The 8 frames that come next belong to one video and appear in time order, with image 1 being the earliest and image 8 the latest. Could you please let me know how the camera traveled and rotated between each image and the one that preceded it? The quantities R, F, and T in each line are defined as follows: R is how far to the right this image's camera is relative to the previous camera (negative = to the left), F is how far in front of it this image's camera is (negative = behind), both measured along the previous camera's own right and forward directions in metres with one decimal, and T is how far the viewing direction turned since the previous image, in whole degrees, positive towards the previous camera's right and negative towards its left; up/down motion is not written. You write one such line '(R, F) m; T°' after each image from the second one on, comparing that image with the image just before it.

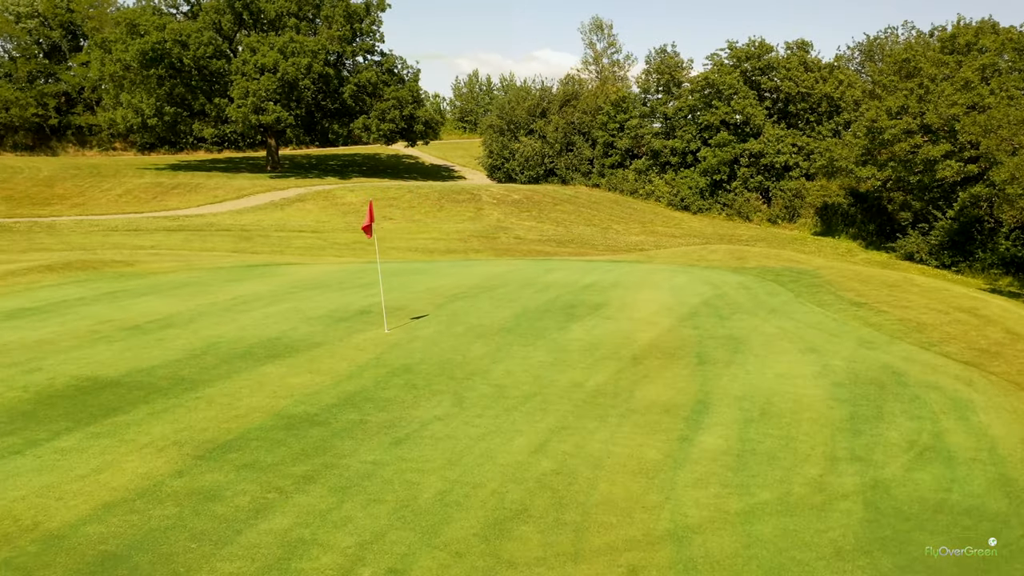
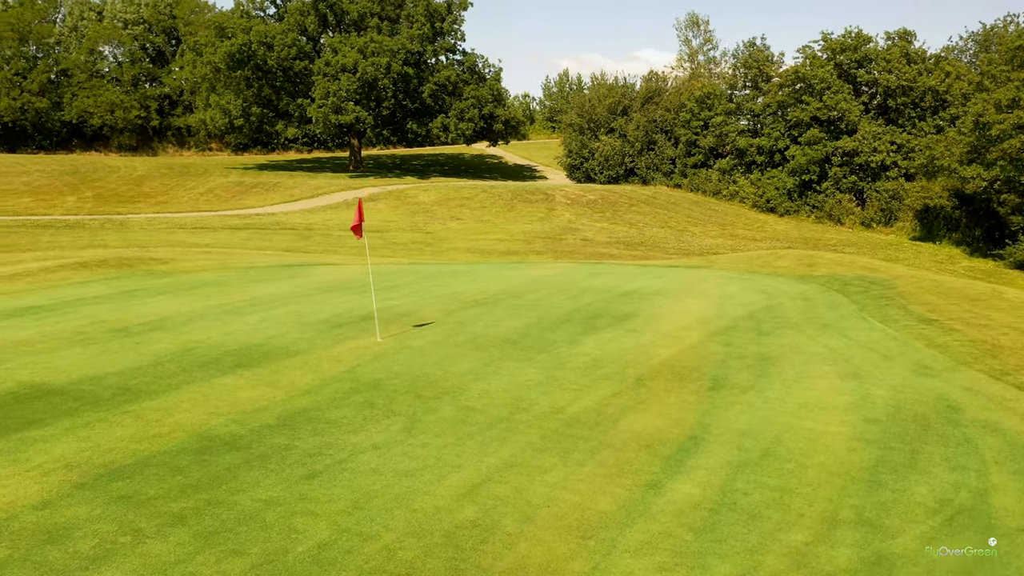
(+1.3, +1.2) m; -7°
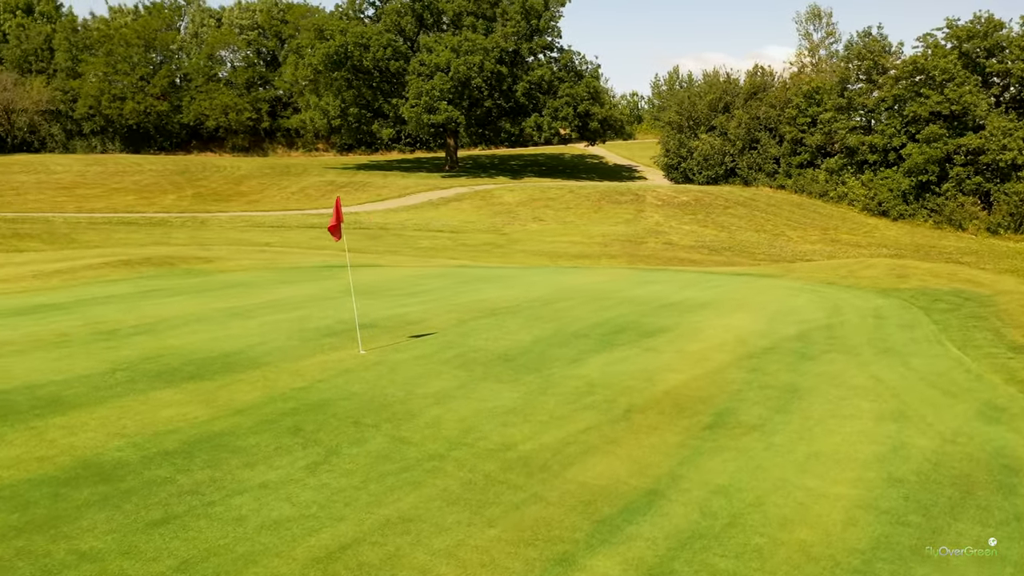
(+1.5, +1.3) m; -8°
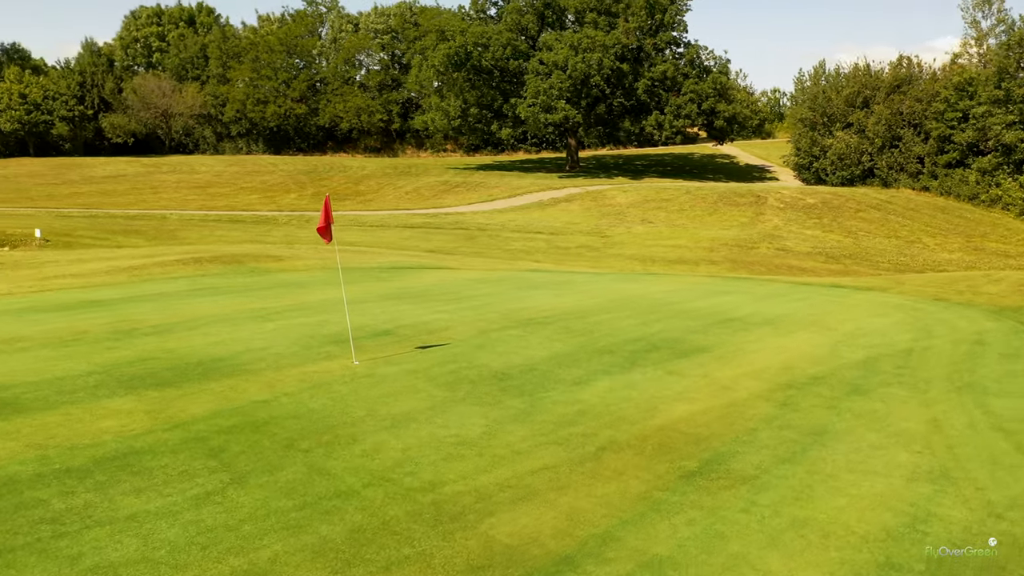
(+1.5, +1.1) m; -10°
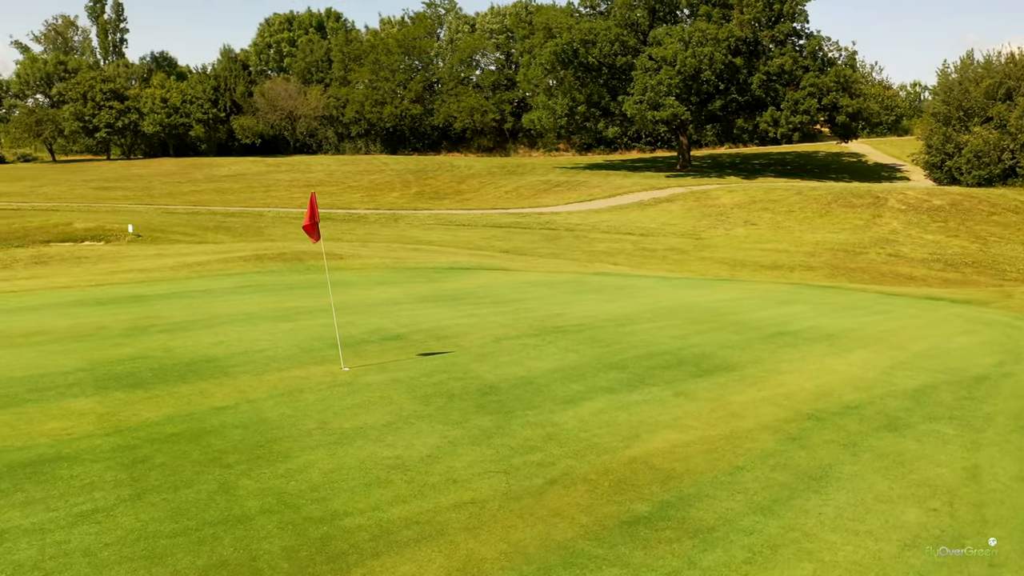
(+1.4, +0.9) m; -9°
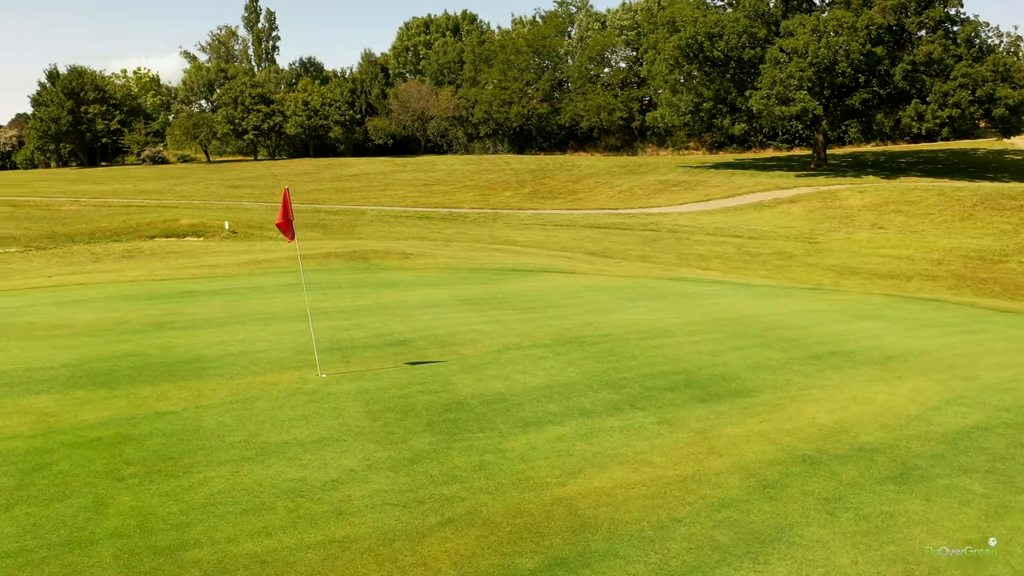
(+1.6, +0.9) m; -10°
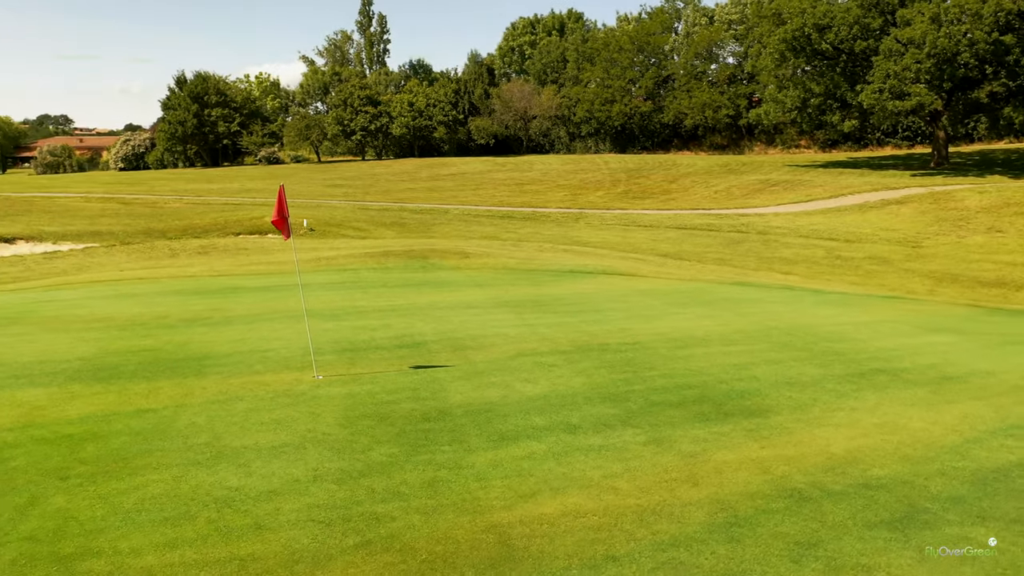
(+1.1, +0.6) m; -8°
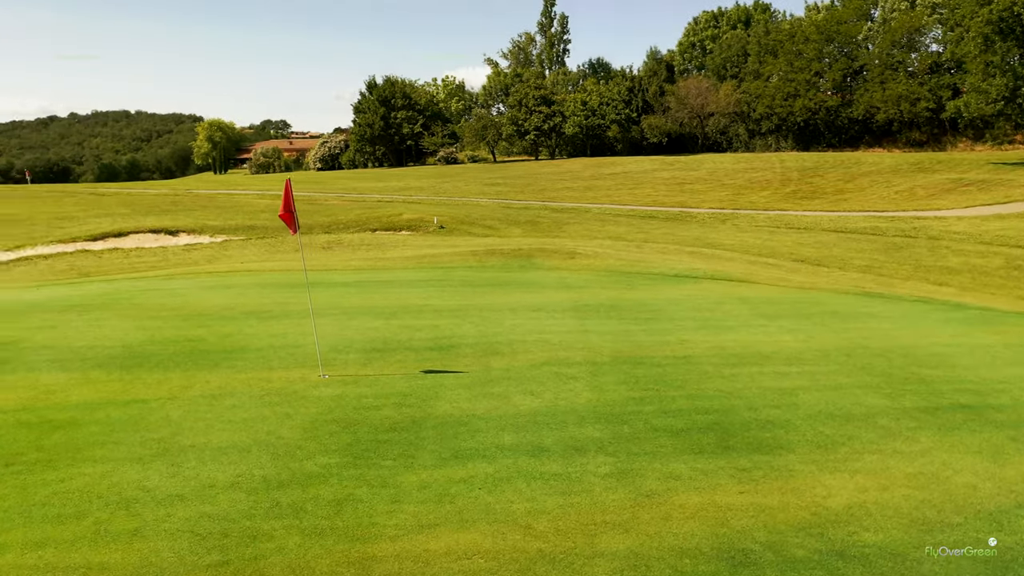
(+1.6, +0.8) m; -13°
